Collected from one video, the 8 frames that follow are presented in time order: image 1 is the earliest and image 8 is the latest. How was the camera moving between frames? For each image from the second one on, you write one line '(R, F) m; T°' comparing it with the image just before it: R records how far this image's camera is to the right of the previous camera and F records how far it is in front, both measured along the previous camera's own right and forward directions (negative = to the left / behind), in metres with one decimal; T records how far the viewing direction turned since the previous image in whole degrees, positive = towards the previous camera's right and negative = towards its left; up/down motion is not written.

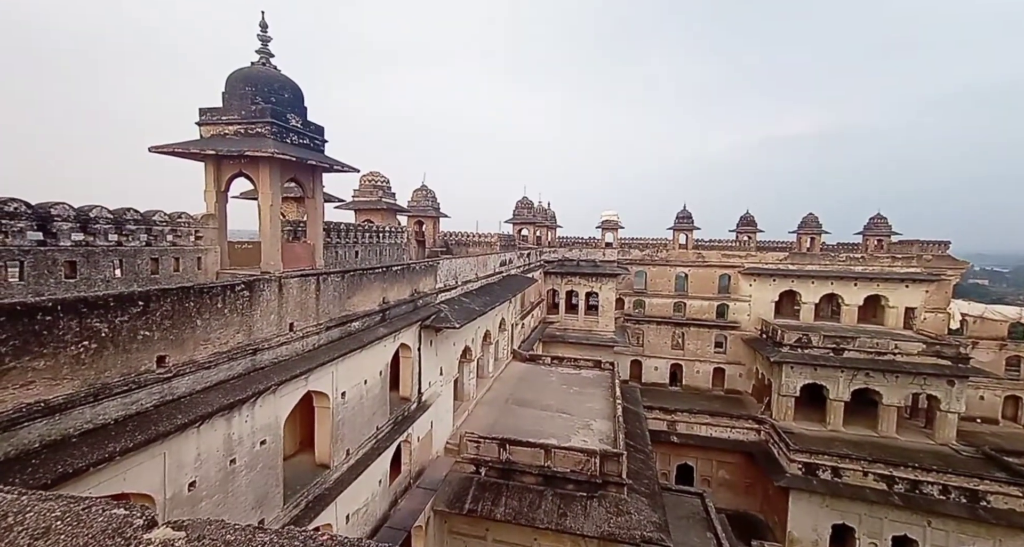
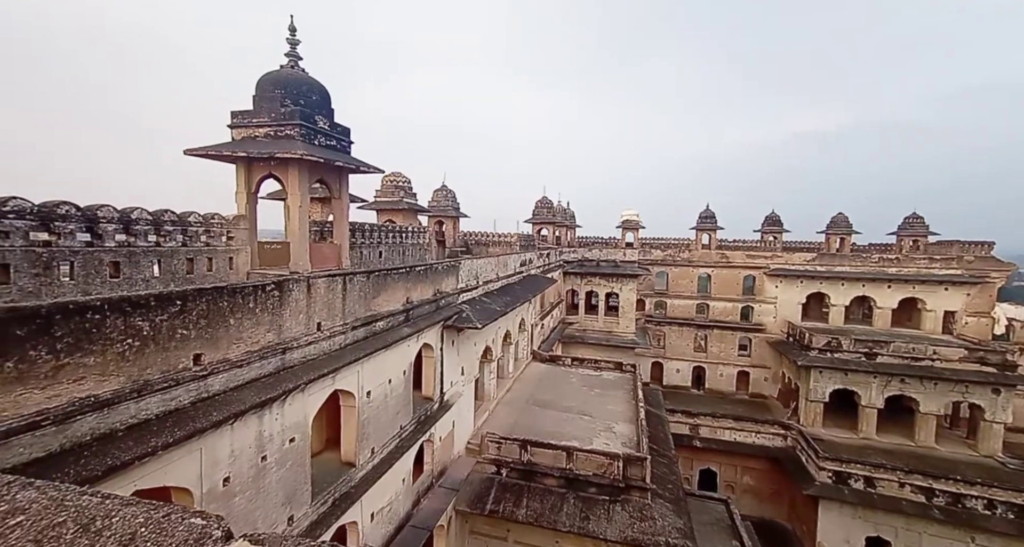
(-0.1, 0.0) m; -2°
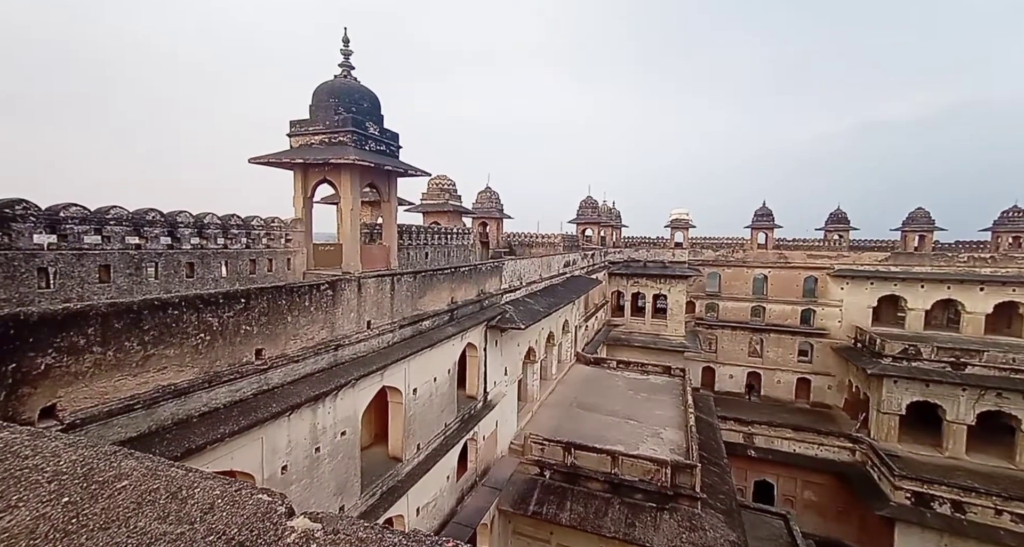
(0.0, 0.0) m; -5°
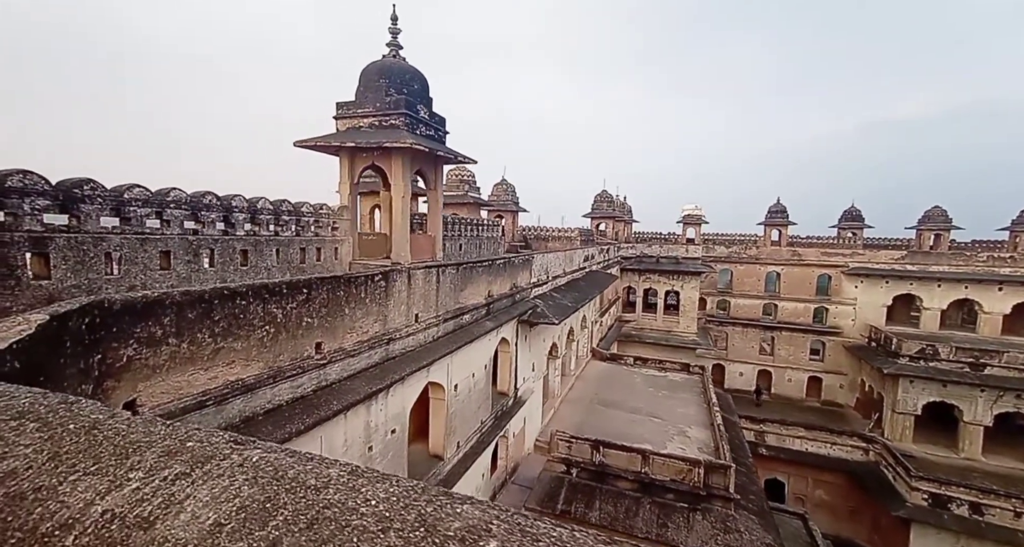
(-1.0, +0.4) m; 0°
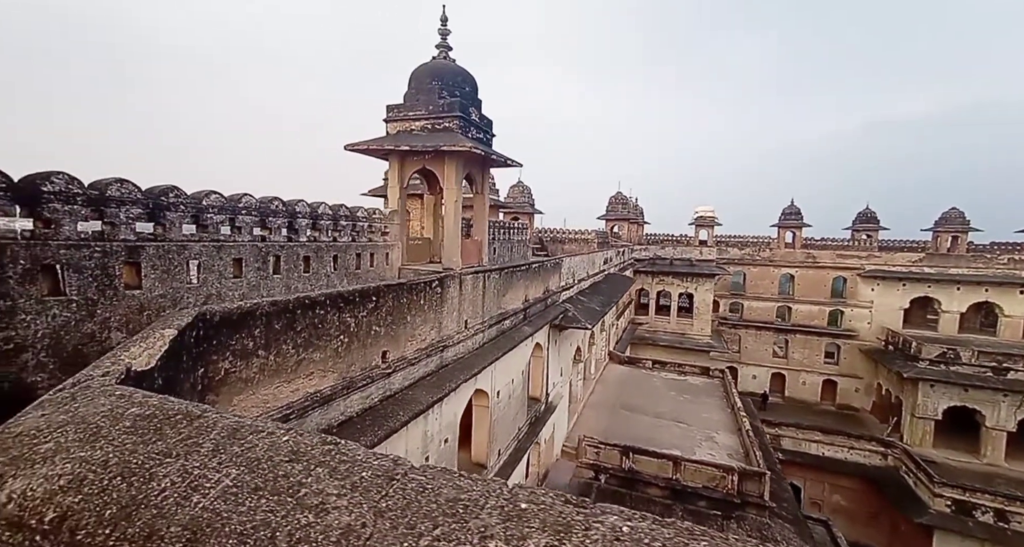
(-0.8, +0.2) m; -1°
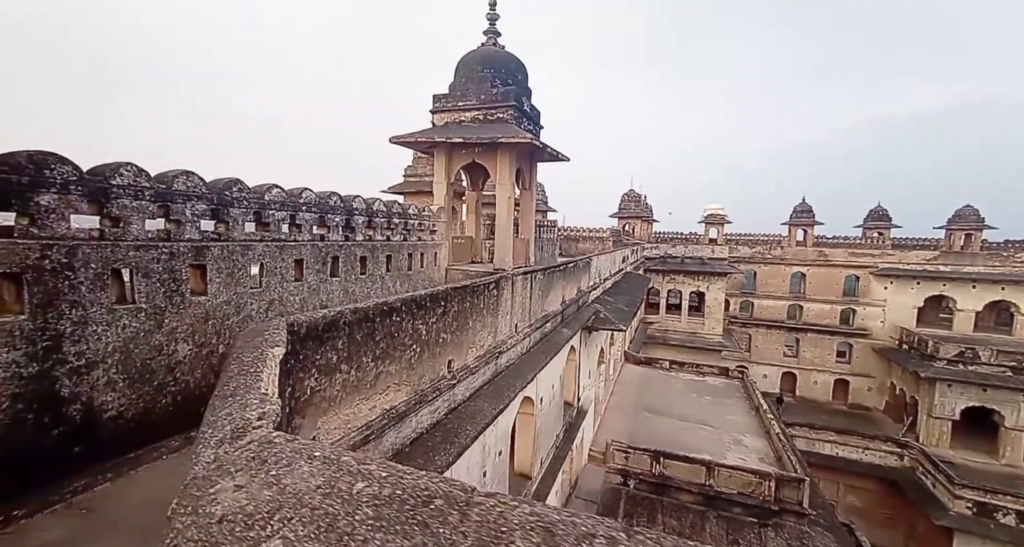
(-0.9, +0.5) m; 0°
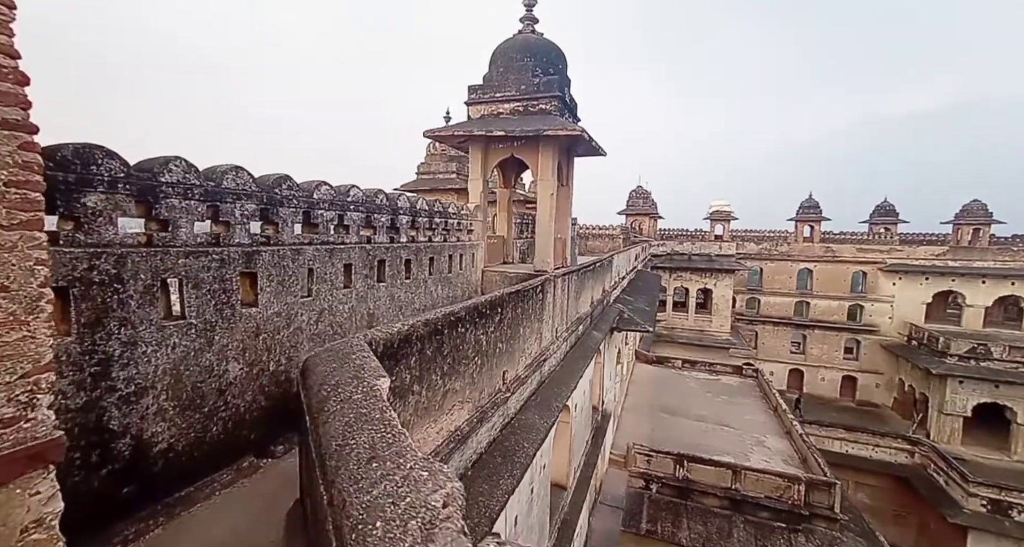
(-0.6, +0.4) m; 0°
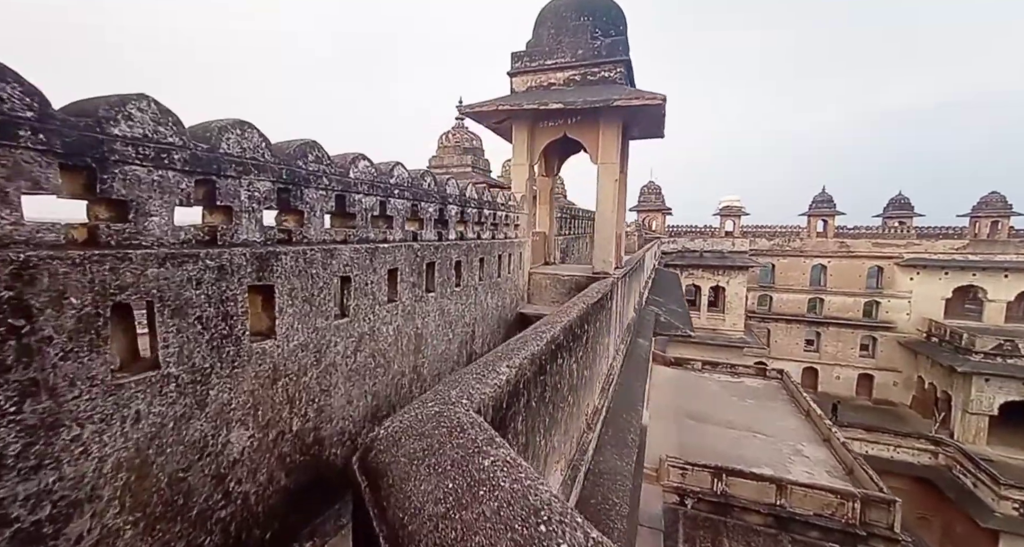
(-0.7, +1.1) m; 0°
